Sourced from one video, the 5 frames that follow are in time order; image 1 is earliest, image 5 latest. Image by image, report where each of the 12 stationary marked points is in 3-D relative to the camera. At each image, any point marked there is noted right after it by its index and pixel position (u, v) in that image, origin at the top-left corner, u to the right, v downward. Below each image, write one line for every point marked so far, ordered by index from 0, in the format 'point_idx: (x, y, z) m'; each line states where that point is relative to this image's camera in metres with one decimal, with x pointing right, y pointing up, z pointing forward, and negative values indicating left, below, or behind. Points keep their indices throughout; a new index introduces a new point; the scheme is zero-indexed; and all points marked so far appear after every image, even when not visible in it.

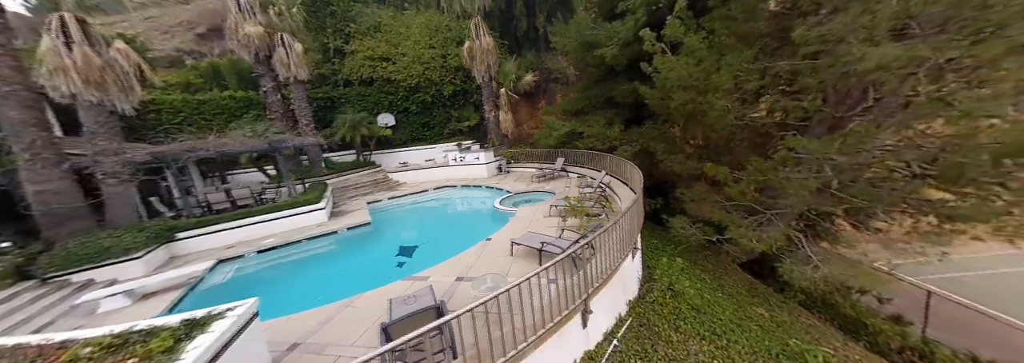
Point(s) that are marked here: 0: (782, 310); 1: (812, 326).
0: (+6.6, -3.2, +6.9) m
1: (+6.9, -3.4, +6.6) m
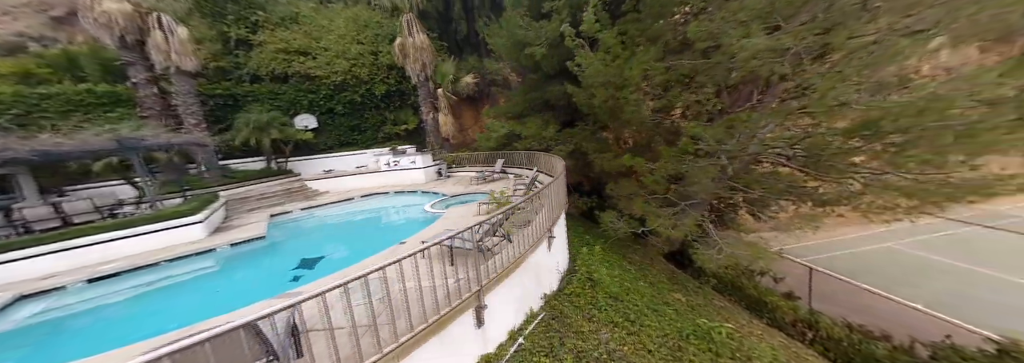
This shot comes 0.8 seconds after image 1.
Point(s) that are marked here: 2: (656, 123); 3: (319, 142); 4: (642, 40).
0: (+4.9, -3.0, +7.4) m
1: (+5.3, -3.2, +7.1) m
2: (+3.4, +1.4, +6.6) m
3: (-9.4, +1.9, +13.7) m
4: (+3.0, +3.3, +6.7) m
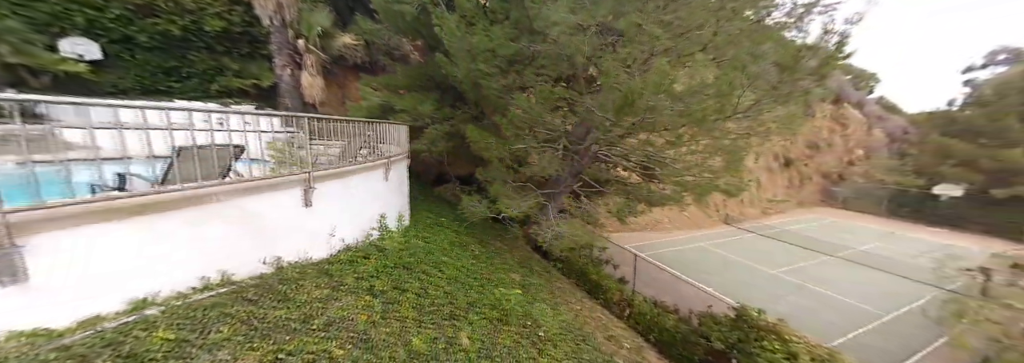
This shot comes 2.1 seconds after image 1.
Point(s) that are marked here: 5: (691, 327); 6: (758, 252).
0: (+0.8, -2.6, +7.7) m
1: (+1.2, -2.8, +7.5) m
2: (0.0, +1.8, +6.6) m
3: (-14.2, +3.6, +9.8) m
4: (-0.2, +3.8, +6.6) m
5: (+4.4, -3.5, +6.9) m
6: (+13.0, -3.7, +14.6) m
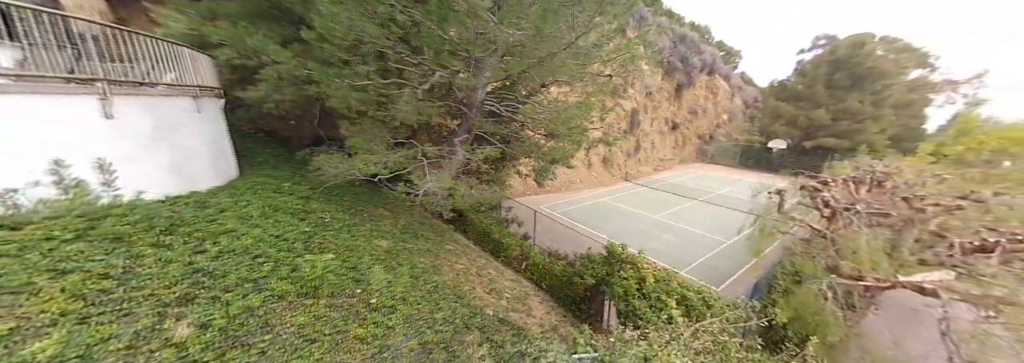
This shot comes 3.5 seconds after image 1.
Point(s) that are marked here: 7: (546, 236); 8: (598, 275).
0: (-2.2, -1.4, +7.0) m
1: (-1.7, -1.7, +7.0) m
2: (-2.9, +2.8, +5.3) m
3: (-17.5, +4.0, +4.9) m
4: (-3.2, +4.8, +5.0) m
5: (+1.5, -2.2, +7.1) m
6: (+8.1, -1.2, +16.7) m
7: (+1.2, -1.9, +9.7) m
8: (+1.9, -2.1, +6.4) m
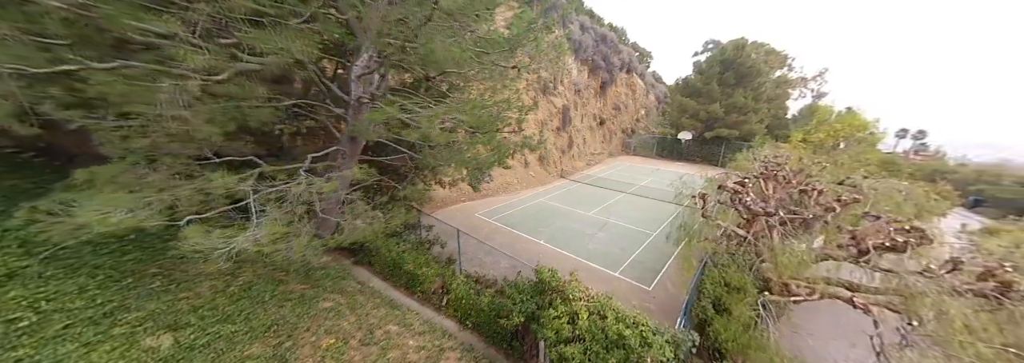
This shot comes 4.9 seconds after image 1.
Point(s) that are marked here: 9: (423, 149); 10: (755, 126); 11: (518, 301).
0: (-4.0, -2.0, +5.1) m
1: (-3.5, -2.2, +5.1) m
2: (-4.6, +2.2, +3.2) m
3: (-18.8, +2.3, -0.2) m
4: (-4.9, +4.1, +2.8) m
5: (-0.3, -2.5, +5.9) m
6: (+4.1, -1.0, +16.6) m
7: (-1.1, -2.2, +8.4) m
8: (+0.2, -2.4, +5.3) m
9: (-1.9, +0.7, +6.1) m
10: (+15.9, +3.6, +18.4) m
11: (+0.1, -2.3, +5.5) m
